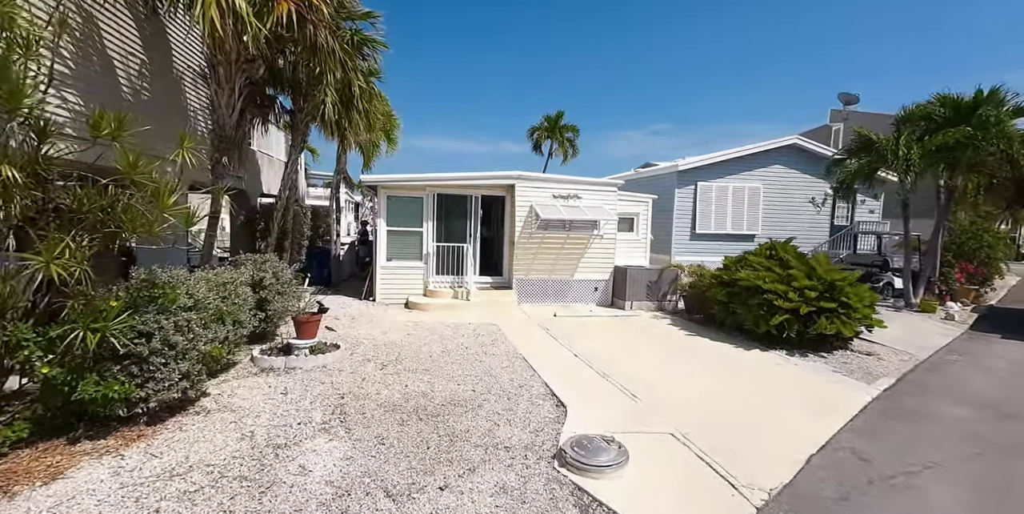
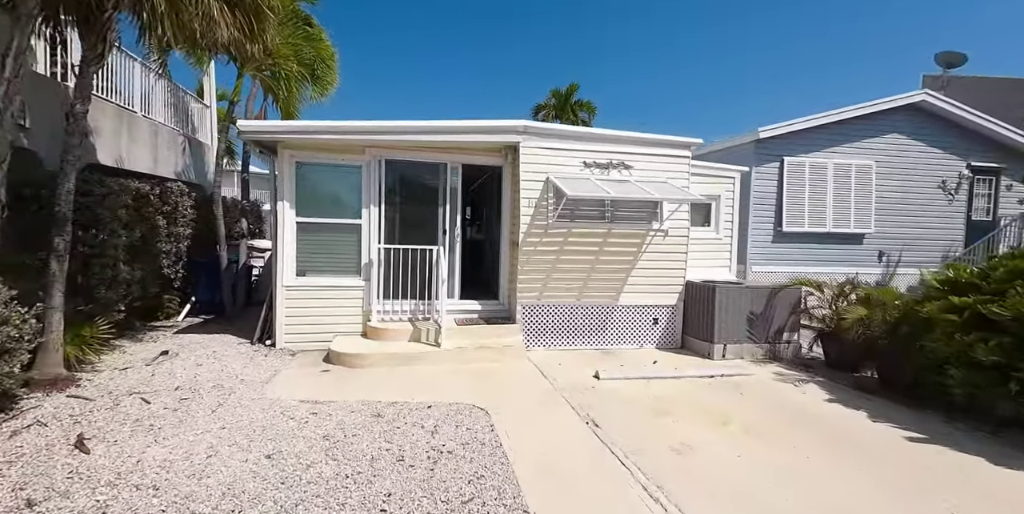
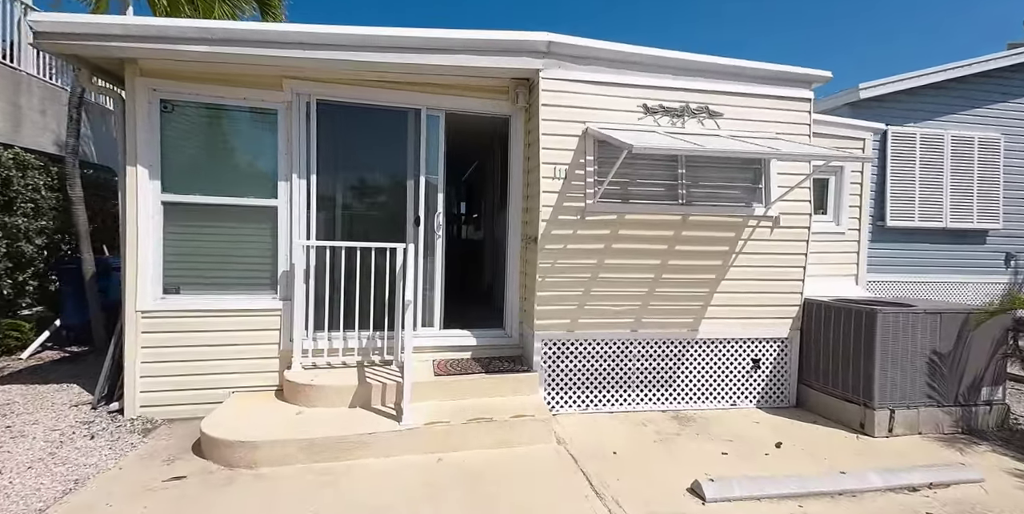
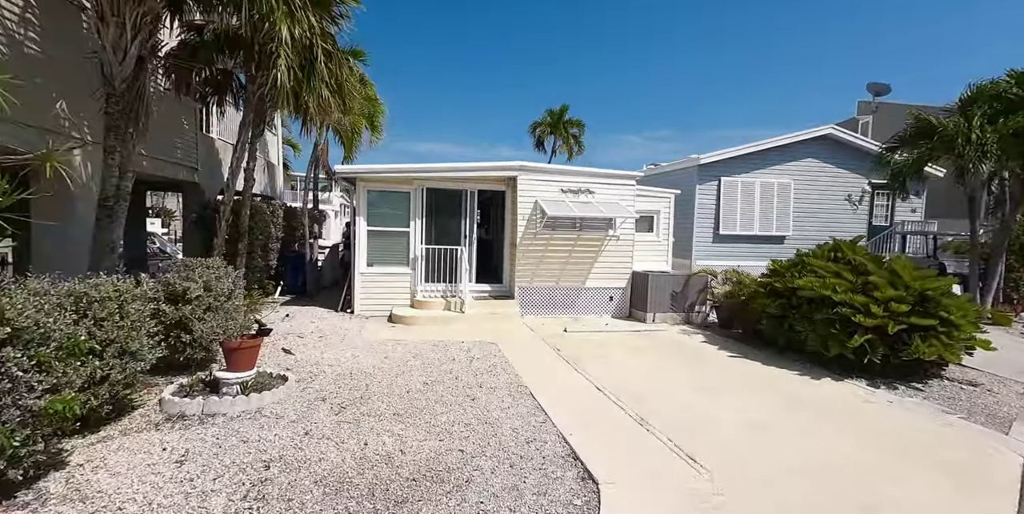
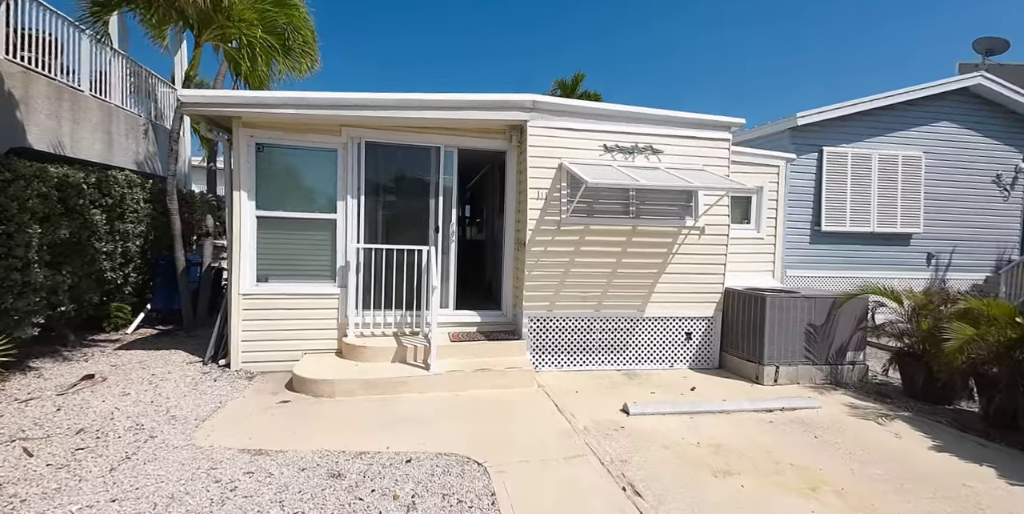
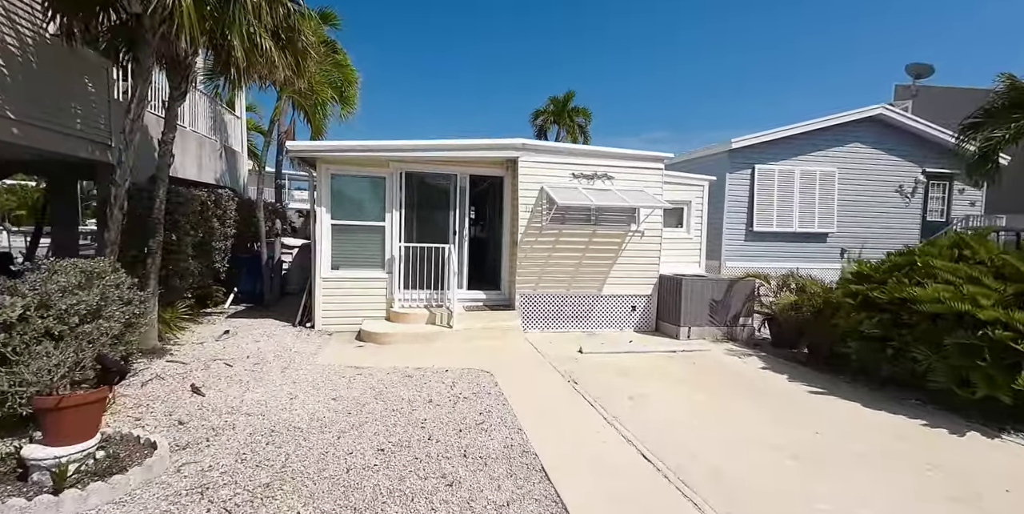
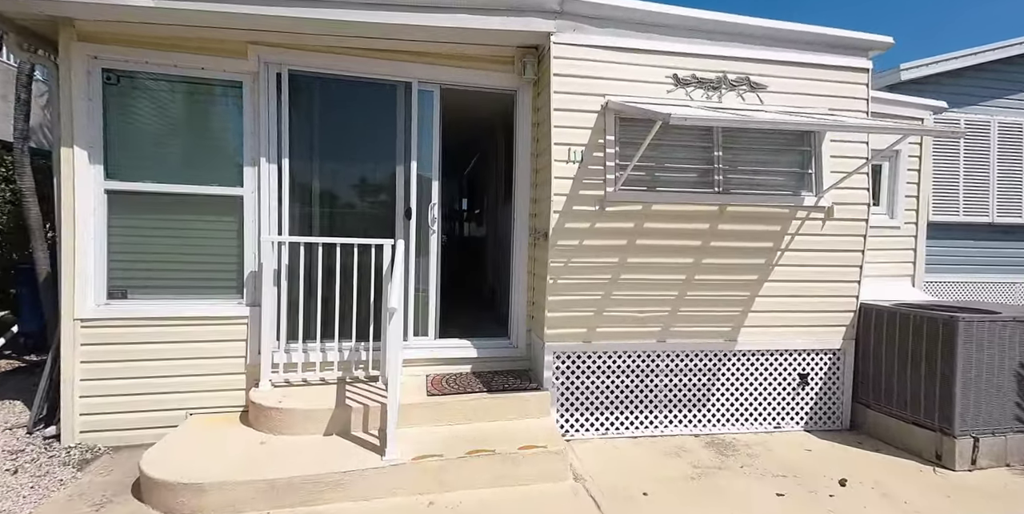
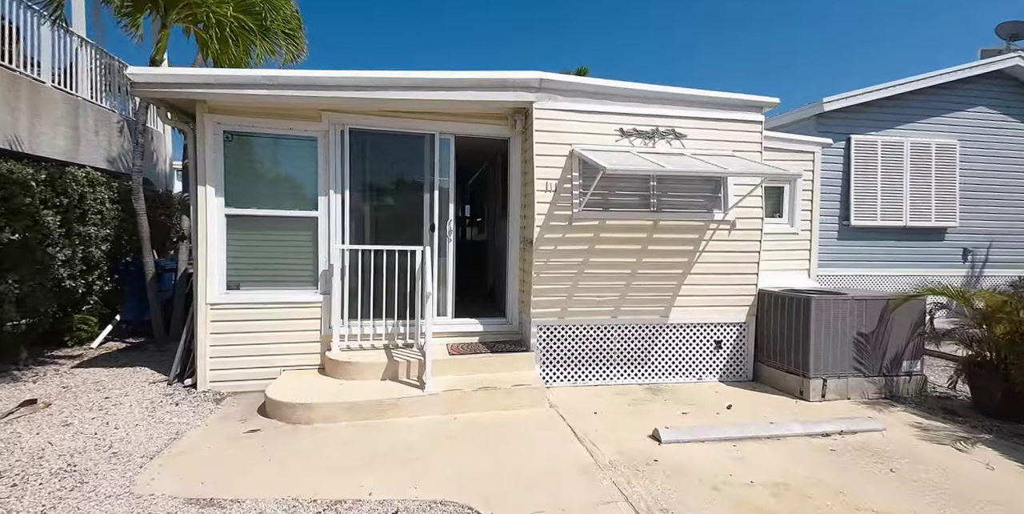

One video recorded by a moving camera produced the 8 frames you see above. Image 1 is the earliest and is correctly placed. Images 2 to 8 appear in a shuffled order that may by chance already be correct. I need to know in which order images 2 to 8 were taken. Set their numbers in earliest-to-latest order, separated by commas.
4, 6, 2, 5, 8, 3, 7
